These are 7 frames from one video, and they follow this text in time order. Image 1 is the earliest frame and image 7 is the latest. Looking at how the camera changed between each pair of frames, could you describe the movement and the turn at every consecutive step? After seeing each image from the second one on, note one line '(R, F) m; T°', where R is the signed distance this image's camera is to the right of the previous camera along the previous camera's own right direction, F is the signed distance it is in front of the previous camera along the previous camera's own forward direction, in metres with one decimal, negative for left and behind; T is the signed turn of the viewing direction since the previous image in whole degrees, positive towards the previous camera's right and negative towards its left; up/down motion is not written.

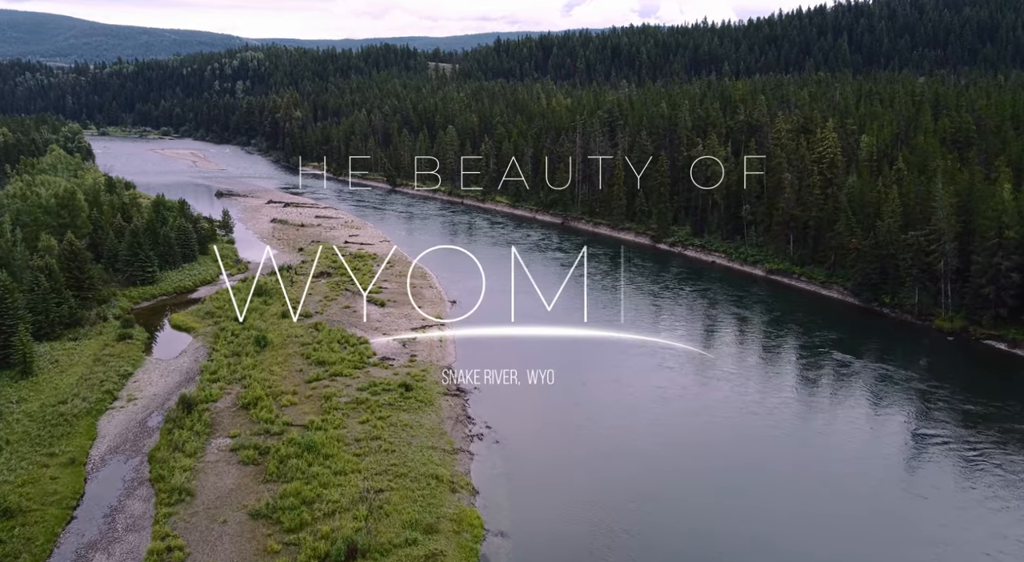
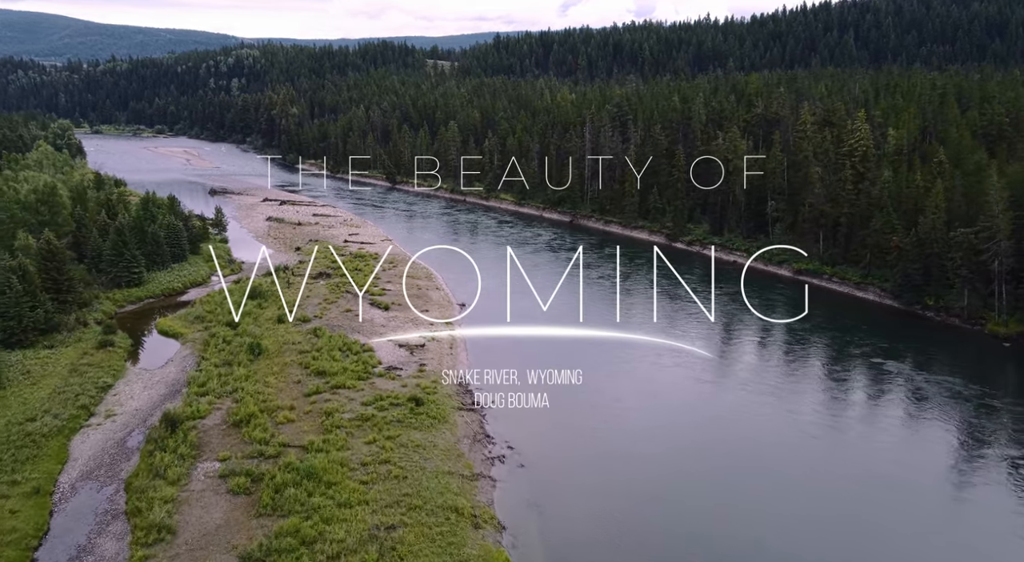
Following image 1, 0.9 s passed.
(-1.3, +4.4) m; 0°
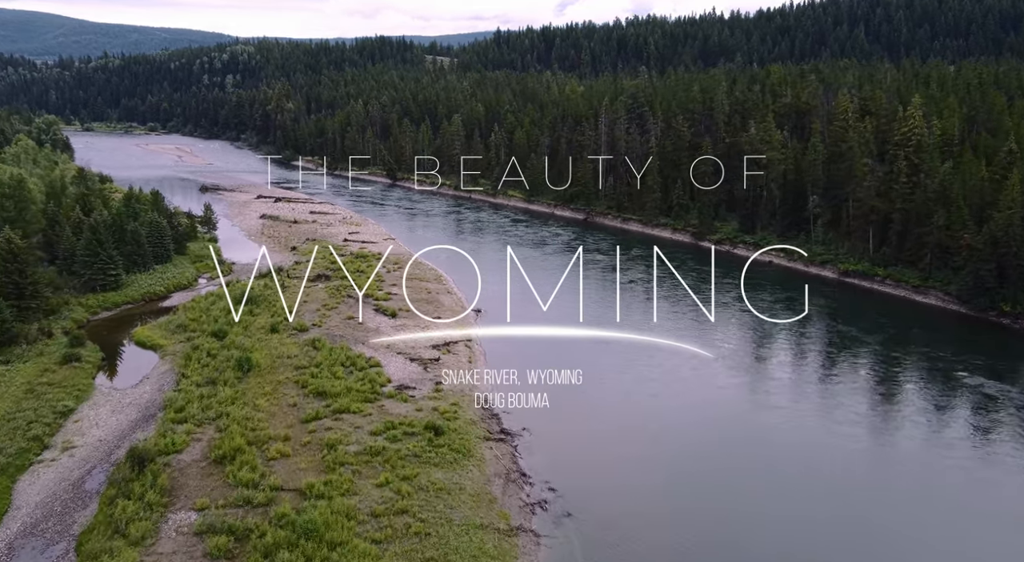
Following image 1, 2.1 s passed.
(-1.7, +6.3) m; 0°
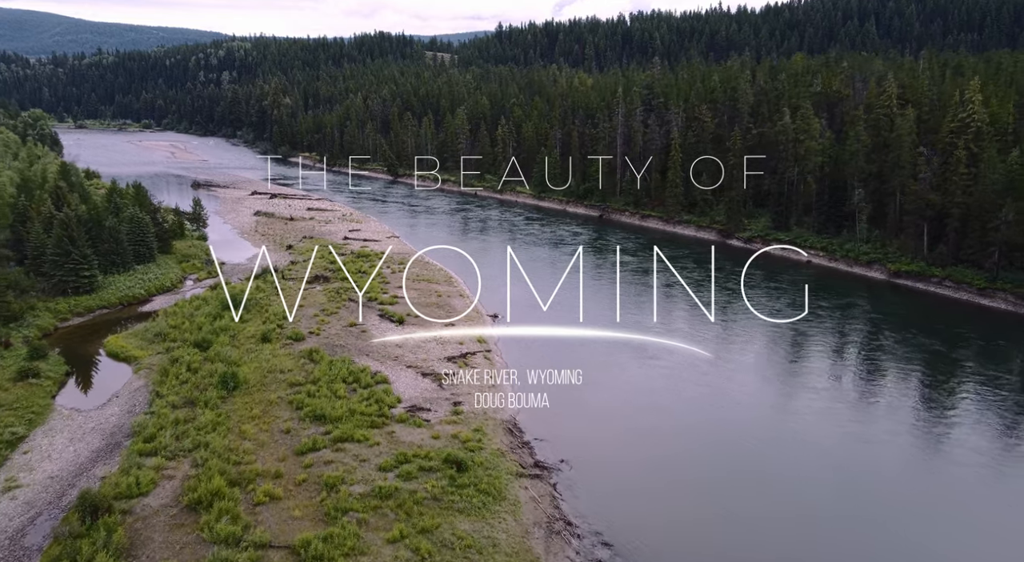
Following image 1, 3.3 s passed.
(-1.4, +5.7) m; 0°
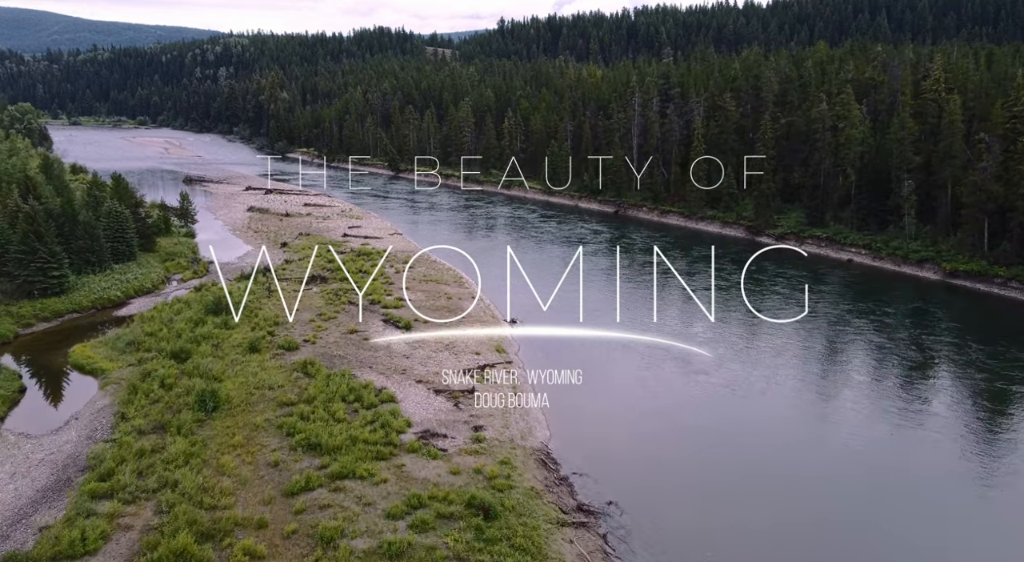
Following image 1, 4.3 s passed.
(-1.1, +5.2) m; 0°
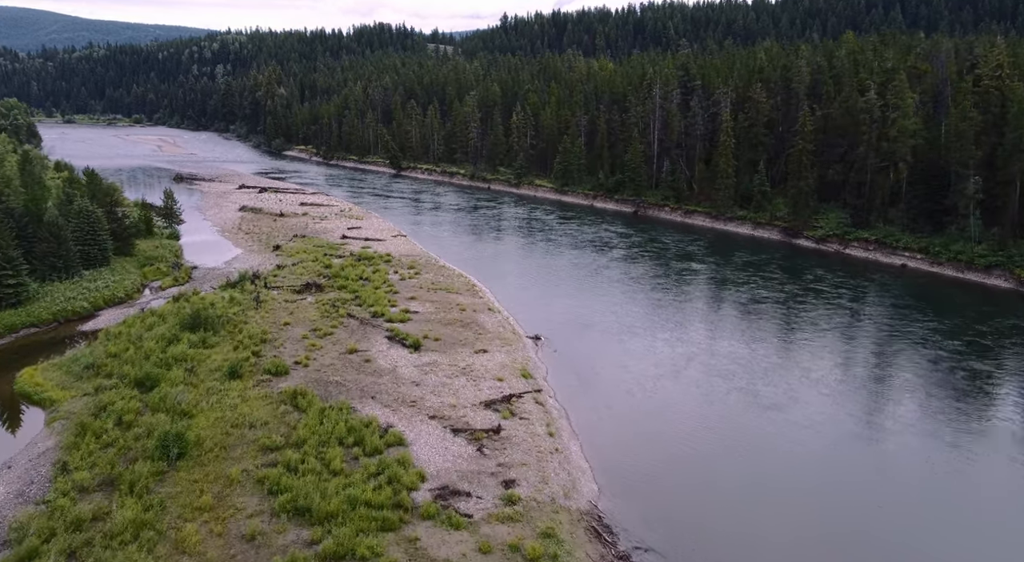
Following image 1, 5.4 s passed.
(-1.1, +5.7) m; 0°
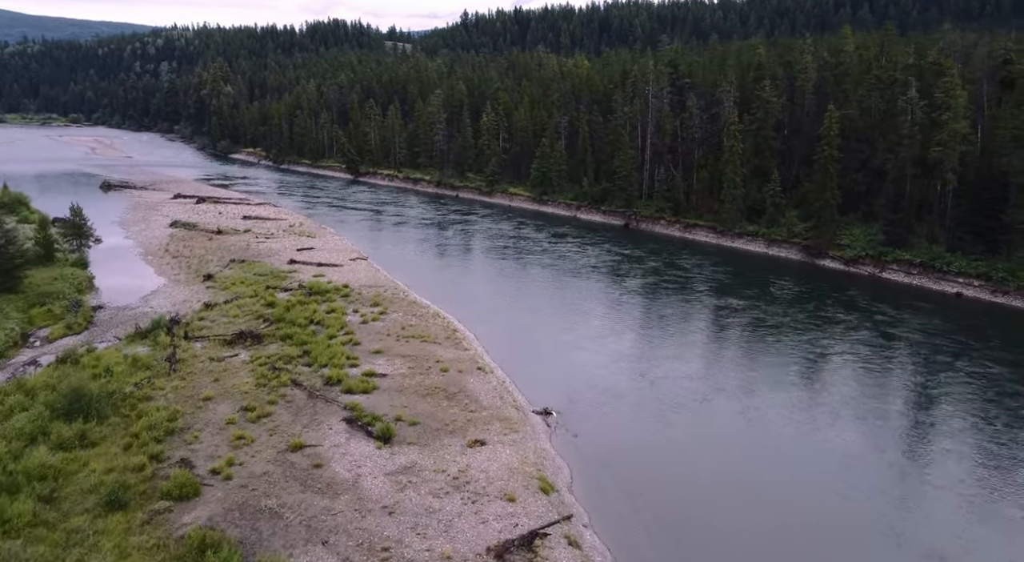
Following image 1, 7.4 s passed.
(-1.5, +9.4) m; +3°
